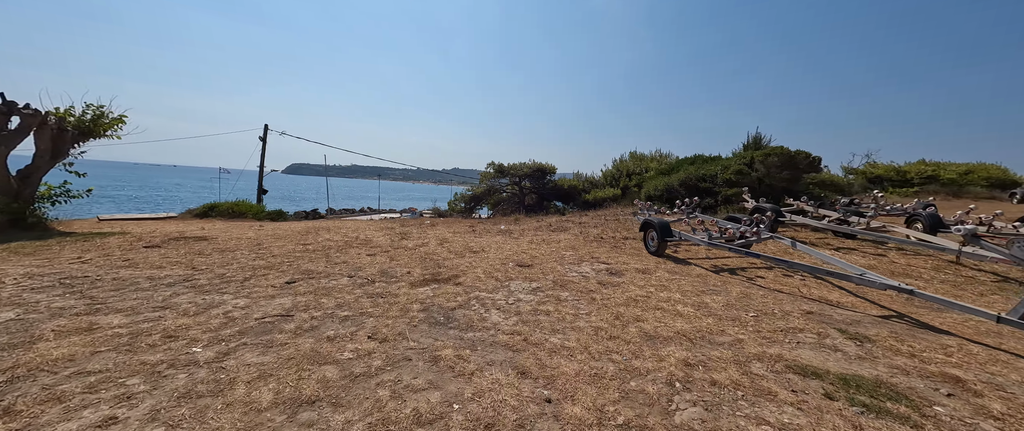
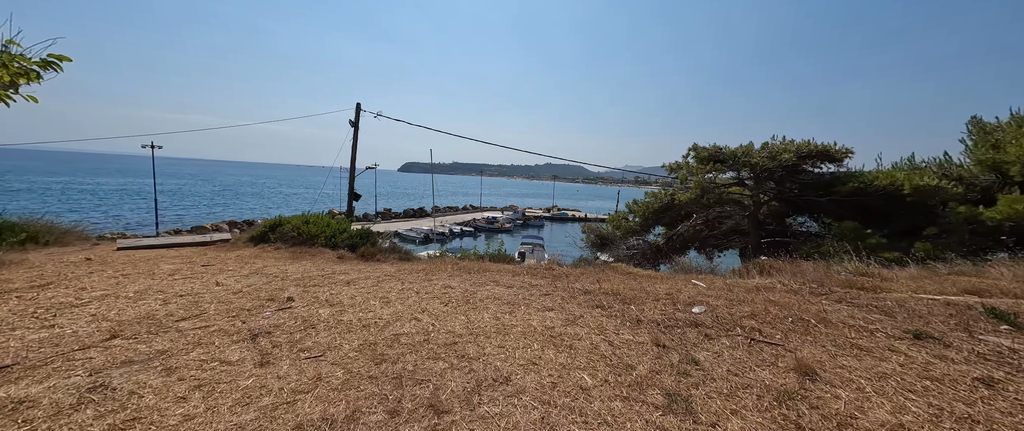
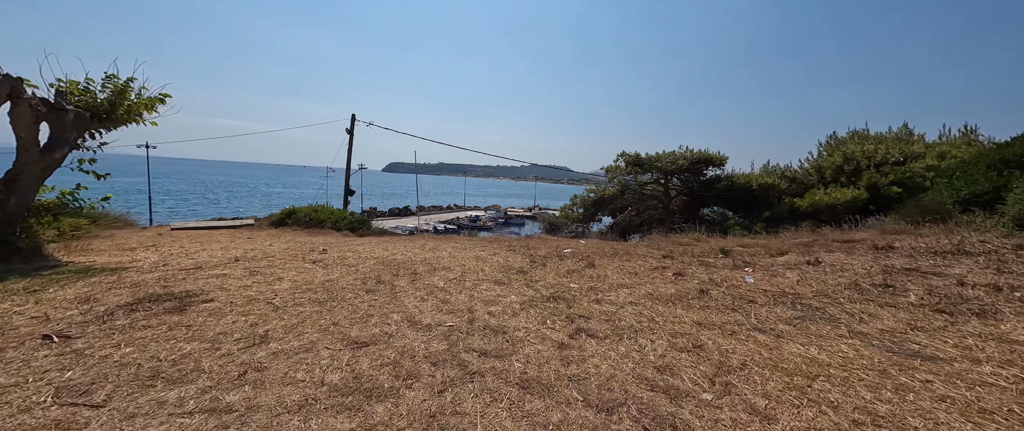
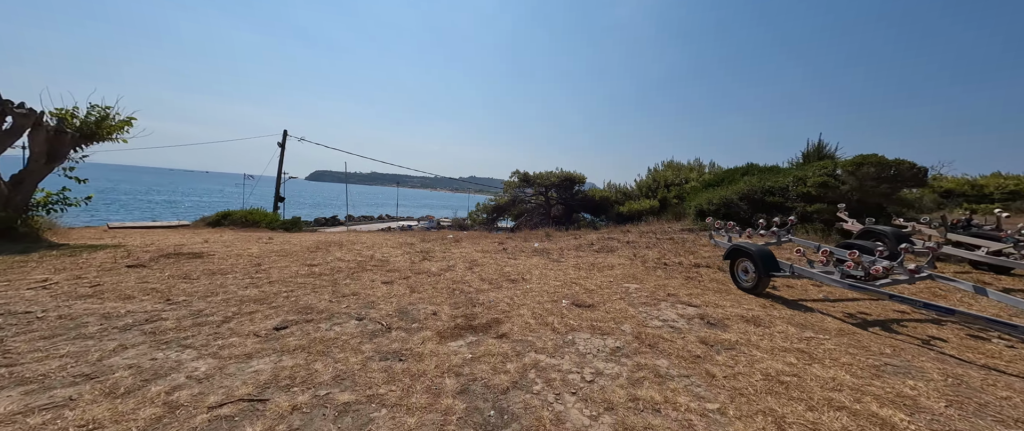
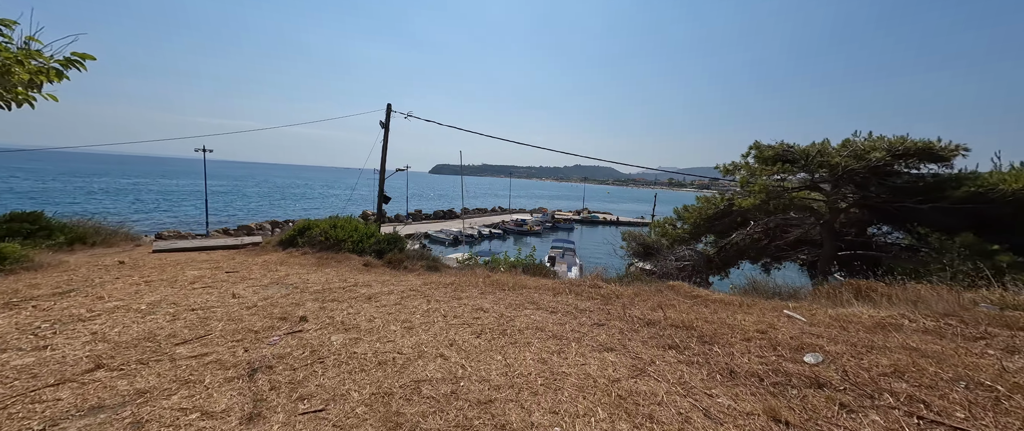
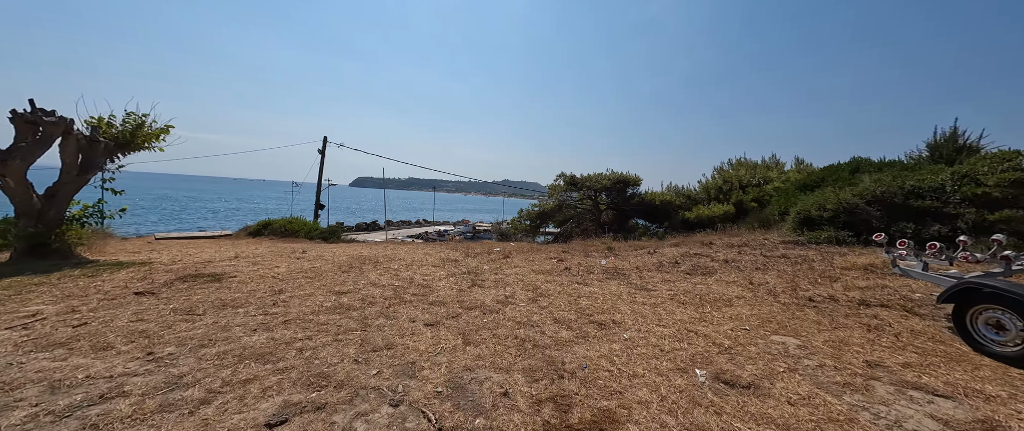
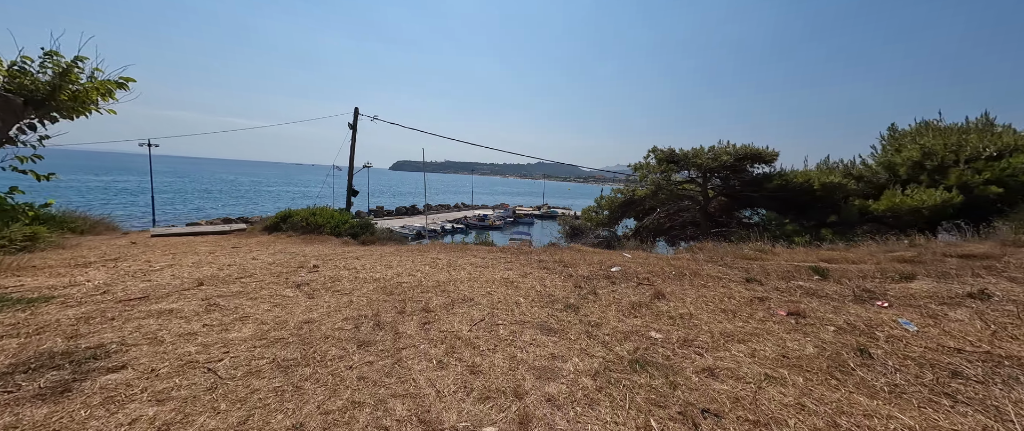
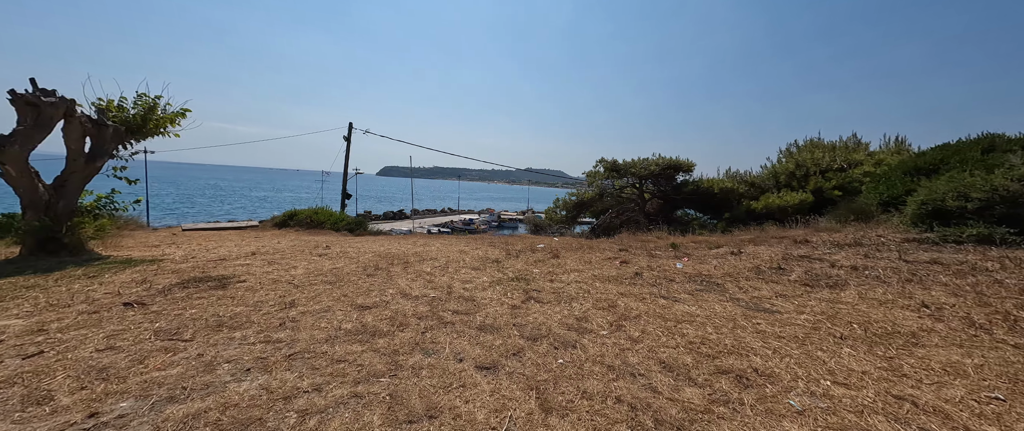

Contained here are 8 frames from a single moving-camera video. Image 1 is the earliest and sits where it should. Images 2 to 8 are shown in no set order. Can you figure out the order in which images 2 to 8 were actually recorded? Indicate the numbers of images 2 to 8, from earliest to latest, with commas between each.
4, 6, 8, 3, 7, 2, 5
